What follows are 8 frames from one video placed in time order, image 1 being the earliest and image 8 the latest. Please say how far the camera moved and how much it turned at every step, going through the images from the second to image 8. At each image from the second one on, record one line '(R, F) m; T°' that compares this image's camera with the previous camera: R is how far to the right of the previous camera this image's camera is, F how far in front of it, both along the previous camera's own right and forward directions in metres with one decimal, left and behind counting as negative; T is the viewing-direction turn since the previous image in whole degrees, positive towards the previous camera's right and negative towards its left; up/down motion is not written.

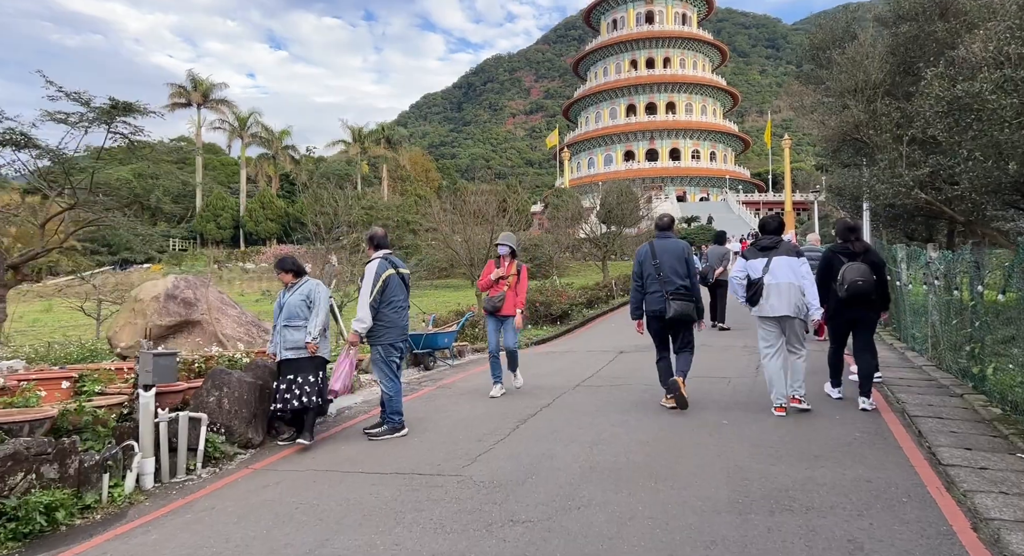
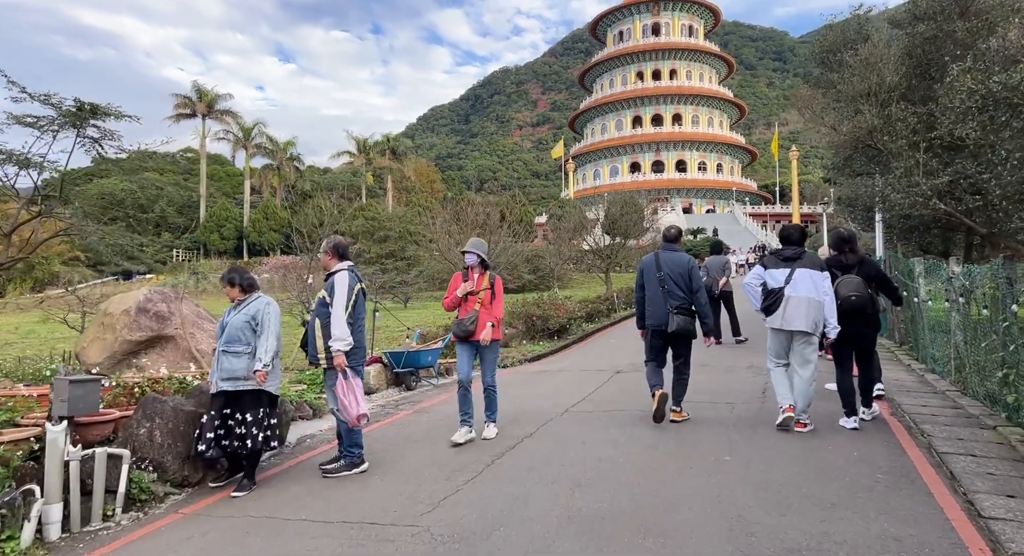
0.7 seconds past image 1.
(+0.2, +0.6) m; -1°
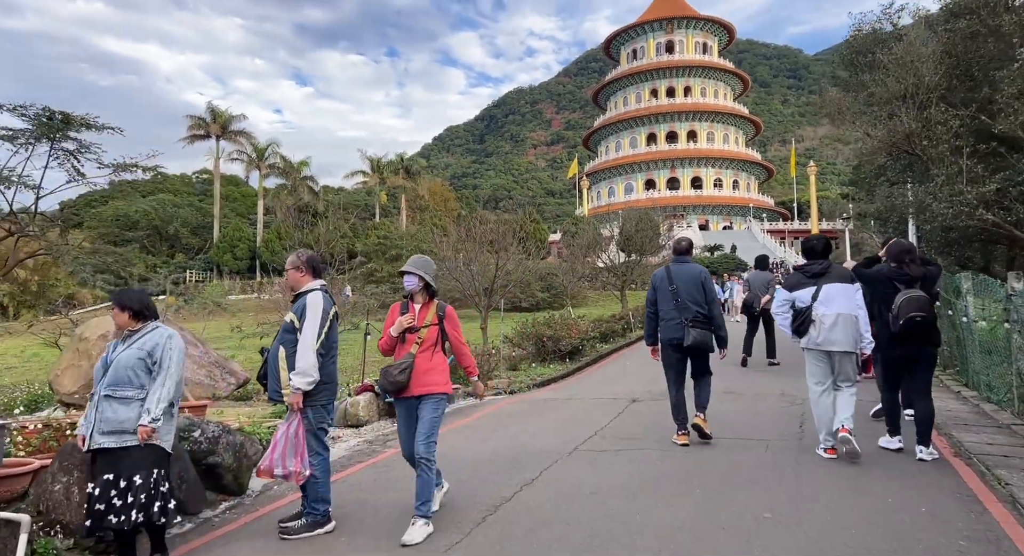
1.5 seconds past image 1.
(+0.1, +0.8) m; -1°
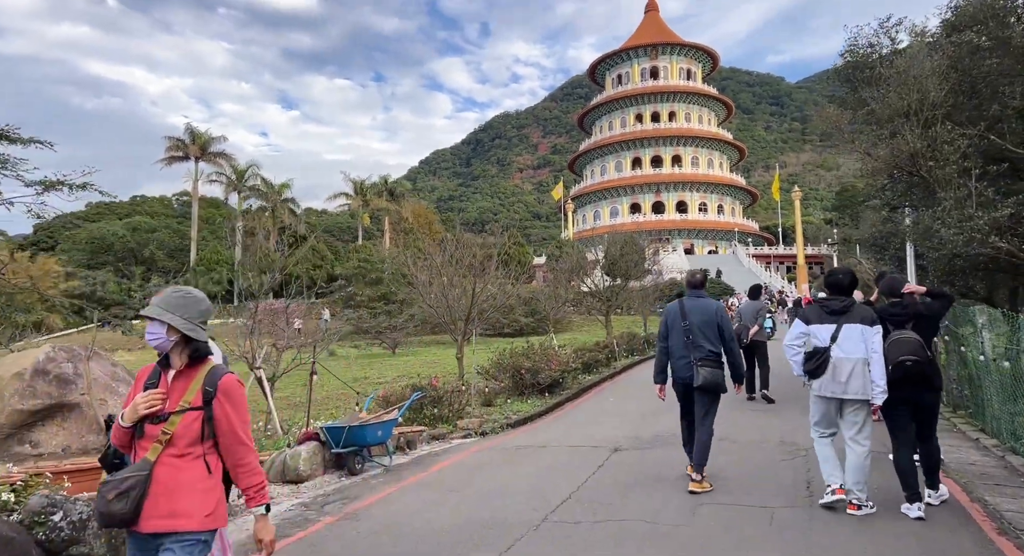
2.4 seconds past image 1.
(+0.2, +0.9) m; +1°
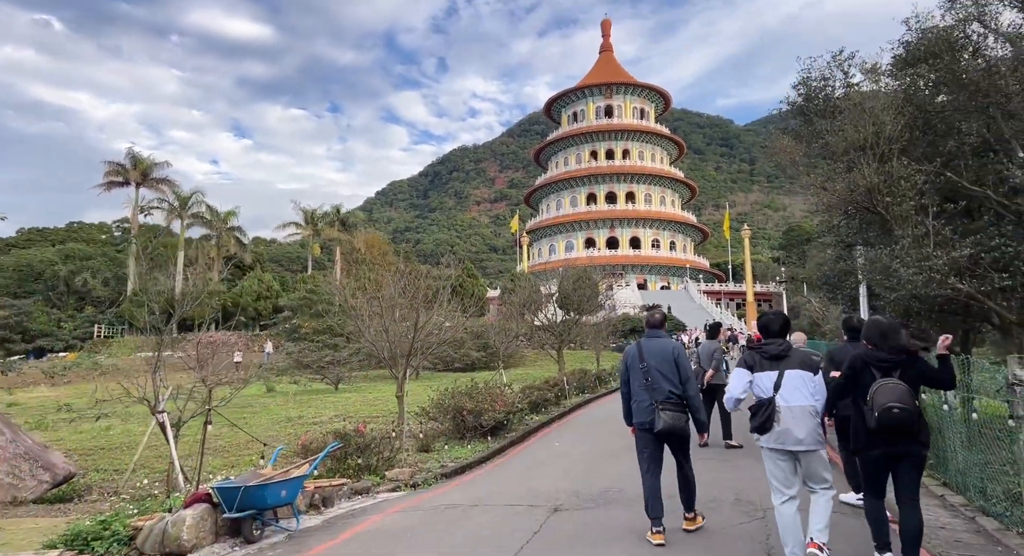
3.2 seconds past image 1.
(+0.3, +0.8) m; +4°
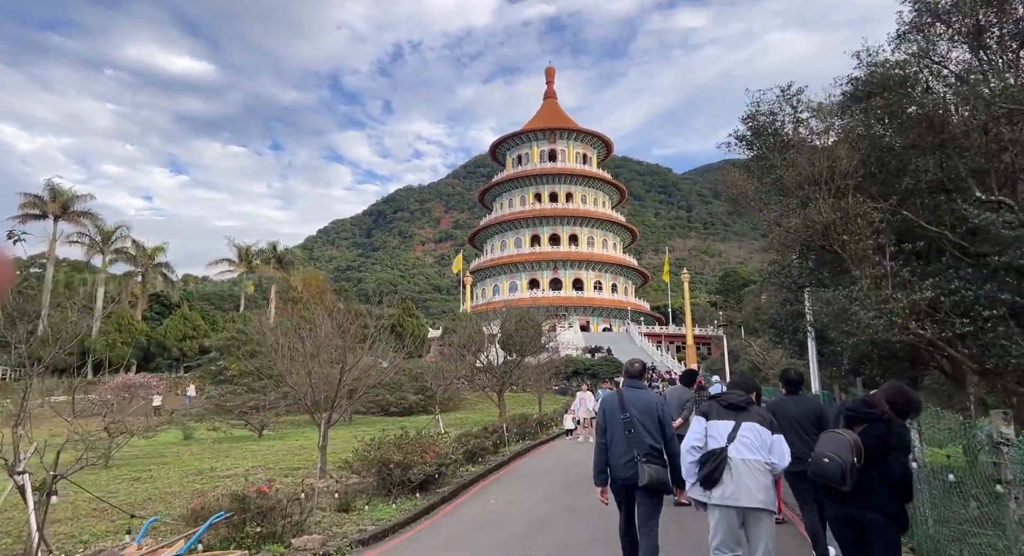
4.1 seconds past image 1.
(+0.2, +0.8) m; +5°
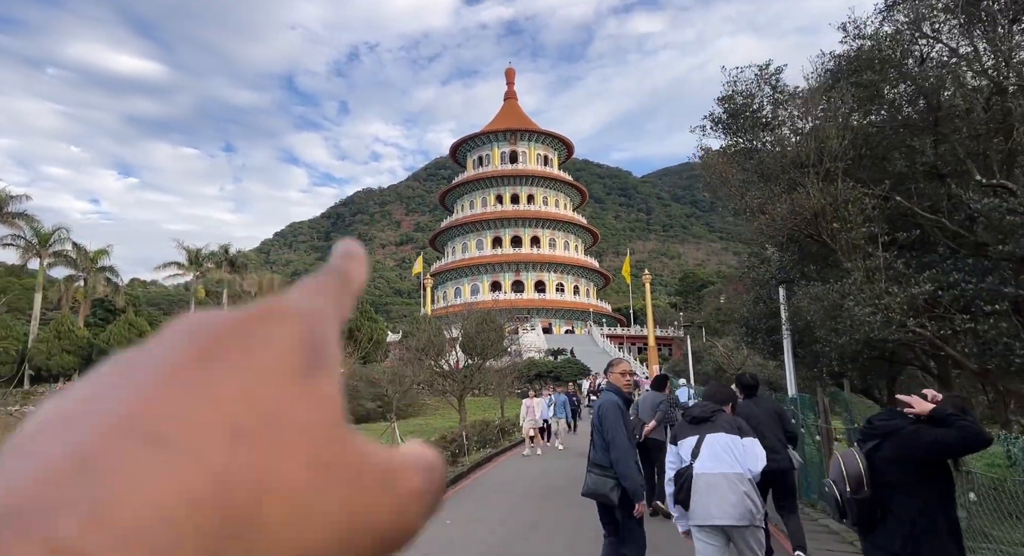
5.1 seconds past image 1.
(+0.1, +0.9) m; +4°
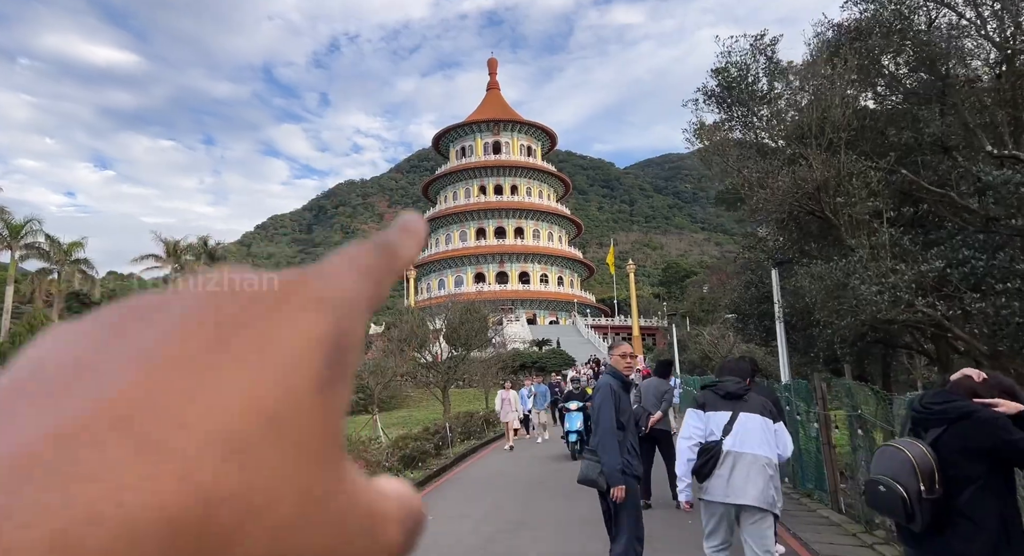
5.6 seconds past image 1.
(0.0, +0.4) m; +1°
